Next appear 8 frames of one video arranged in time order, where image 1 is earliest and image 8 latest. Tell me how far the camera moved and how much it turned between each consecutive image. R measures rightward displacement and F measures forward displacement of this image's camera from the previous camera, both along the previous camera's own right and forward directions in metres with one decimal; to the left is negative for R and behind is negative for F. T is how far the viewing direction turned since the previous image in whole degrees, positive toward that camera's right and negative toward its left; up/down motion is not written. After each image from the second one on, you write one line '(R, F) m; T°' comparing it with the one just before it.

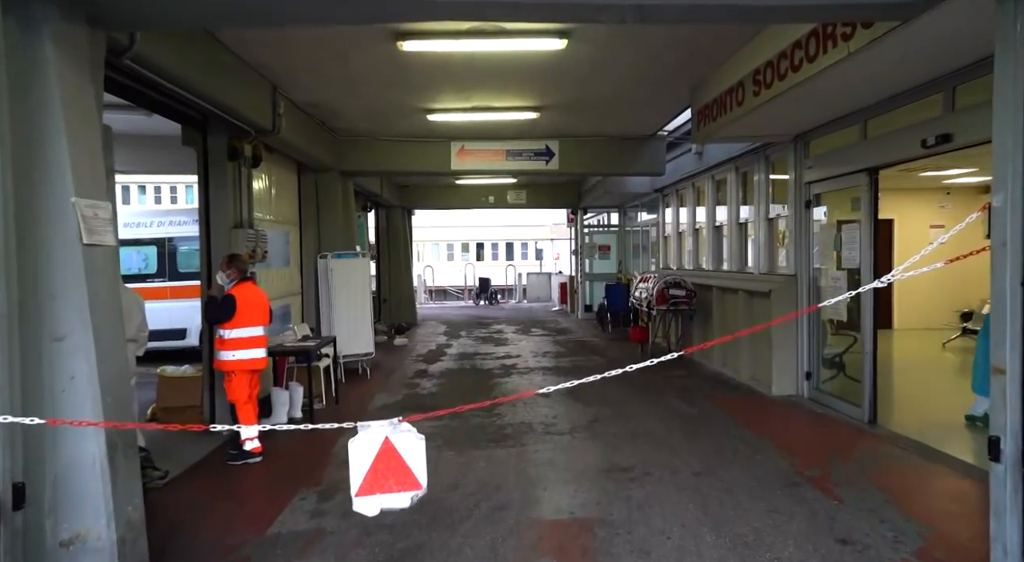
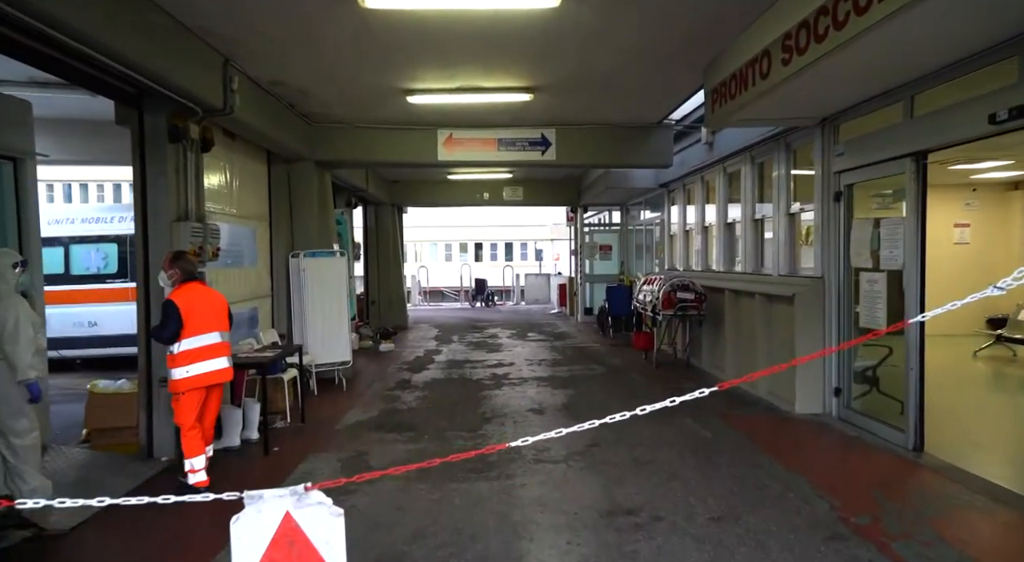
(+0.1, +0.8) m; 0°
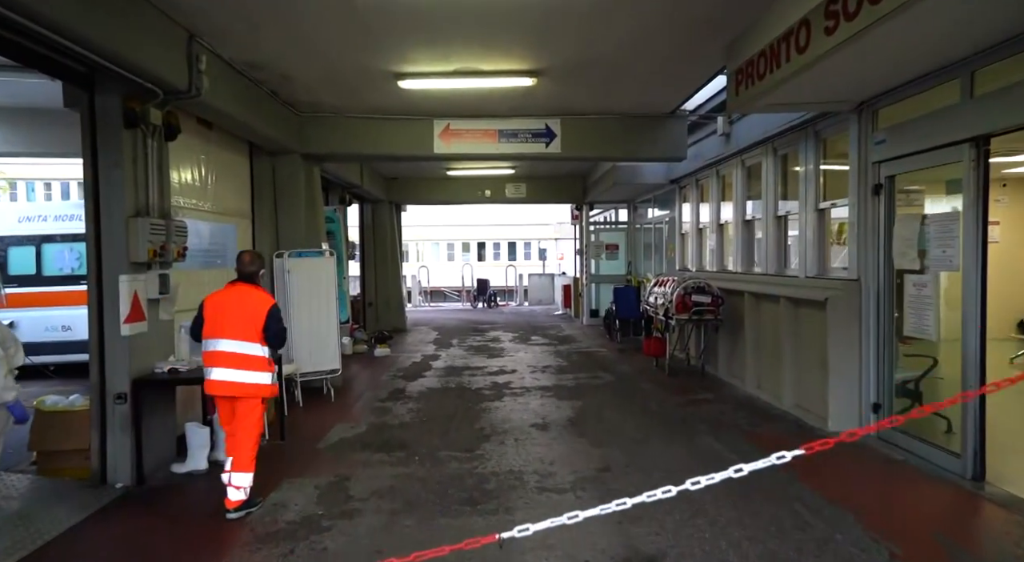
(0.0, +0.6) m; 0°
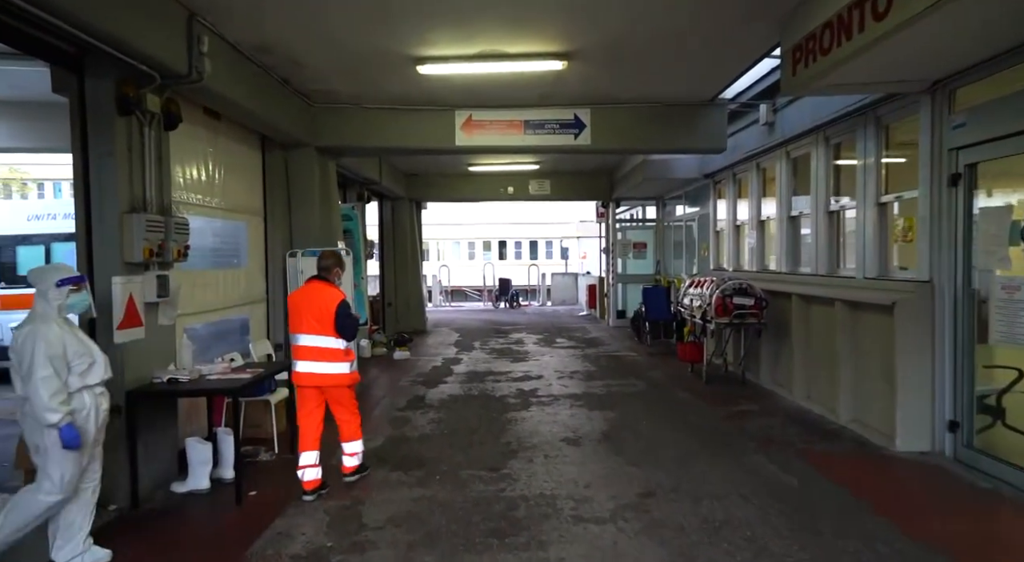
(-0.1, +0.5) m; -2°
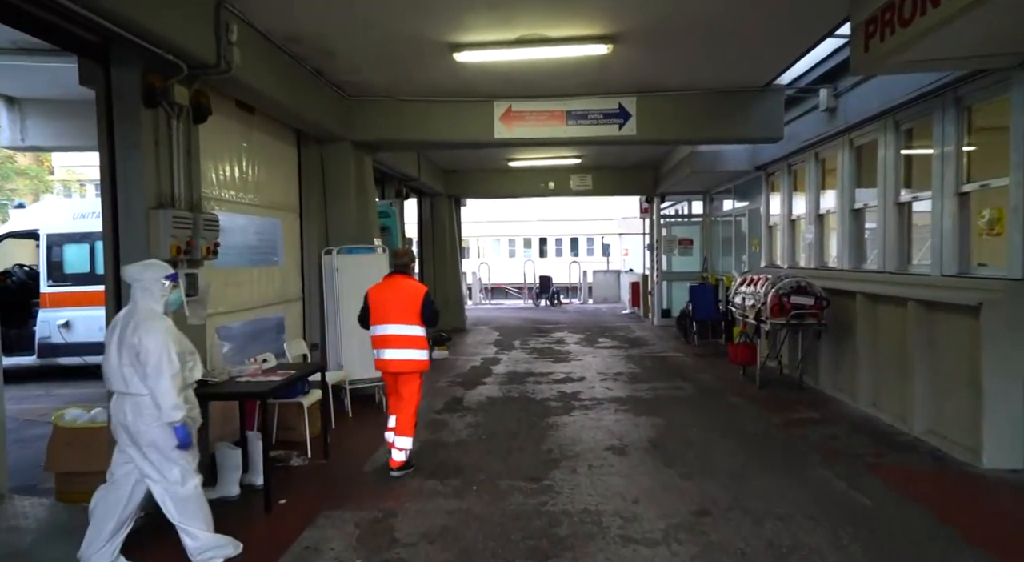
(0.0, +0.3) m; -4°
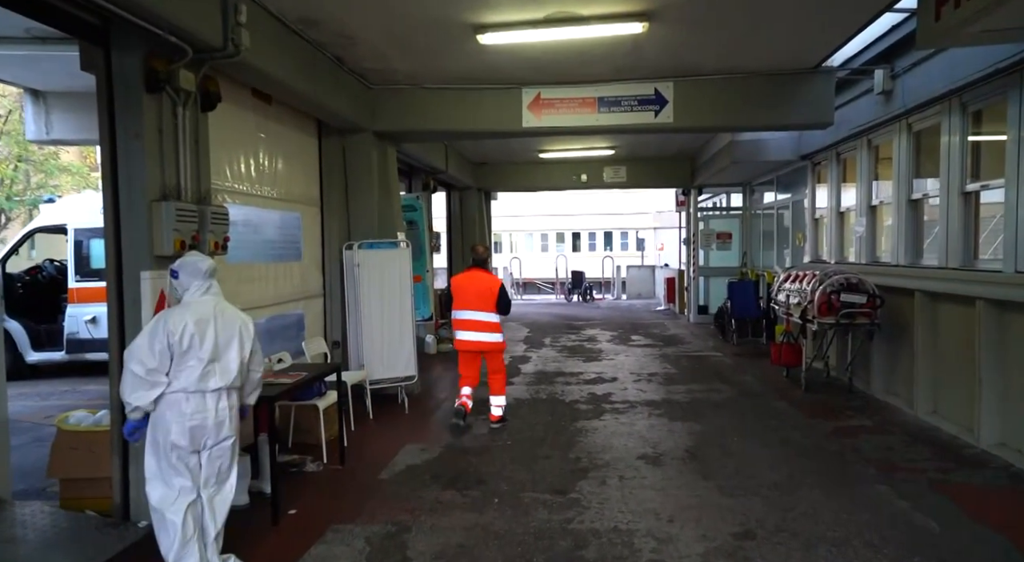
(+0.1, +0.3) m; -3°
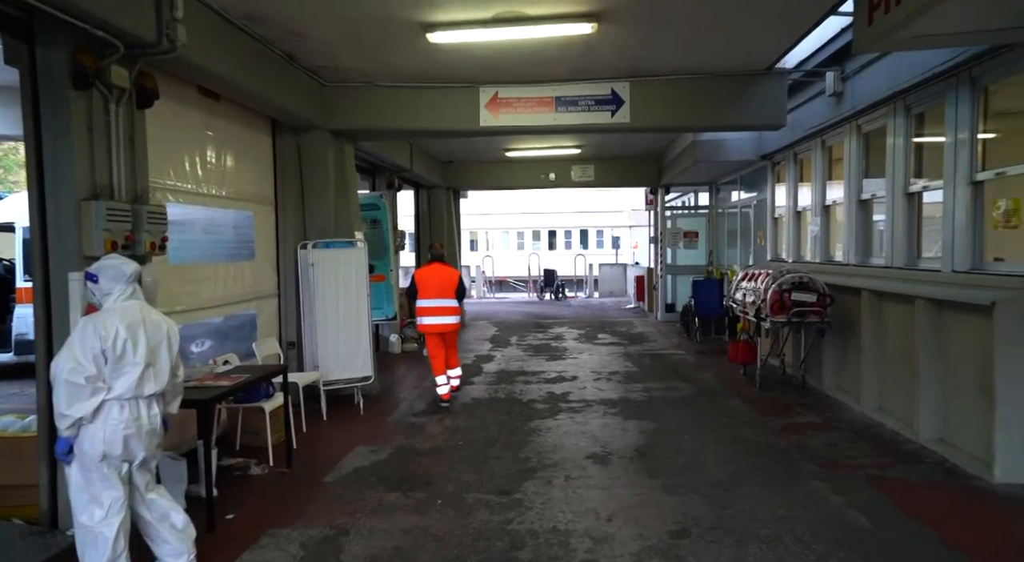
(+0.2, 0.0) m; +2°
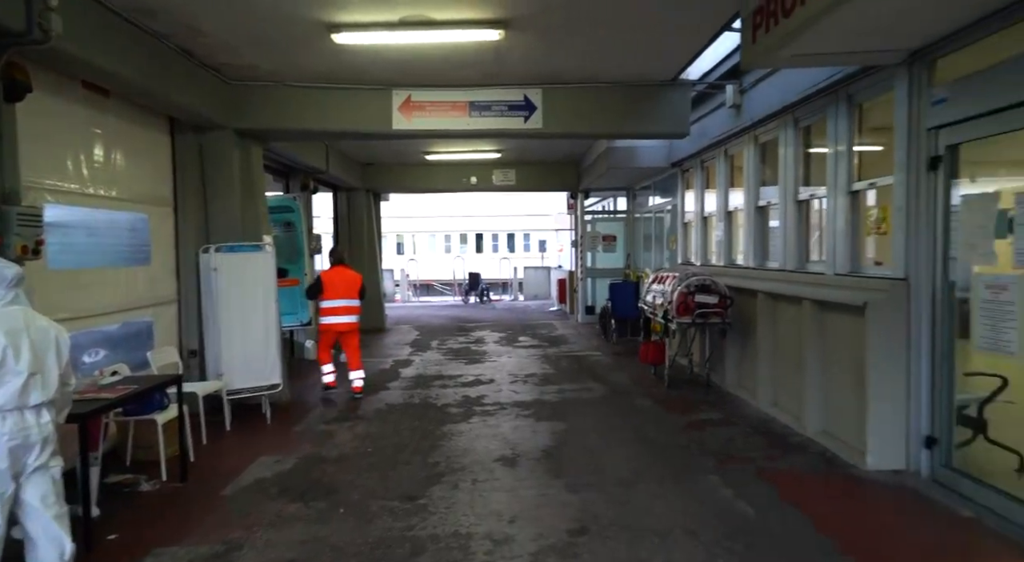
(+0.2, 0.0) m; +6°
